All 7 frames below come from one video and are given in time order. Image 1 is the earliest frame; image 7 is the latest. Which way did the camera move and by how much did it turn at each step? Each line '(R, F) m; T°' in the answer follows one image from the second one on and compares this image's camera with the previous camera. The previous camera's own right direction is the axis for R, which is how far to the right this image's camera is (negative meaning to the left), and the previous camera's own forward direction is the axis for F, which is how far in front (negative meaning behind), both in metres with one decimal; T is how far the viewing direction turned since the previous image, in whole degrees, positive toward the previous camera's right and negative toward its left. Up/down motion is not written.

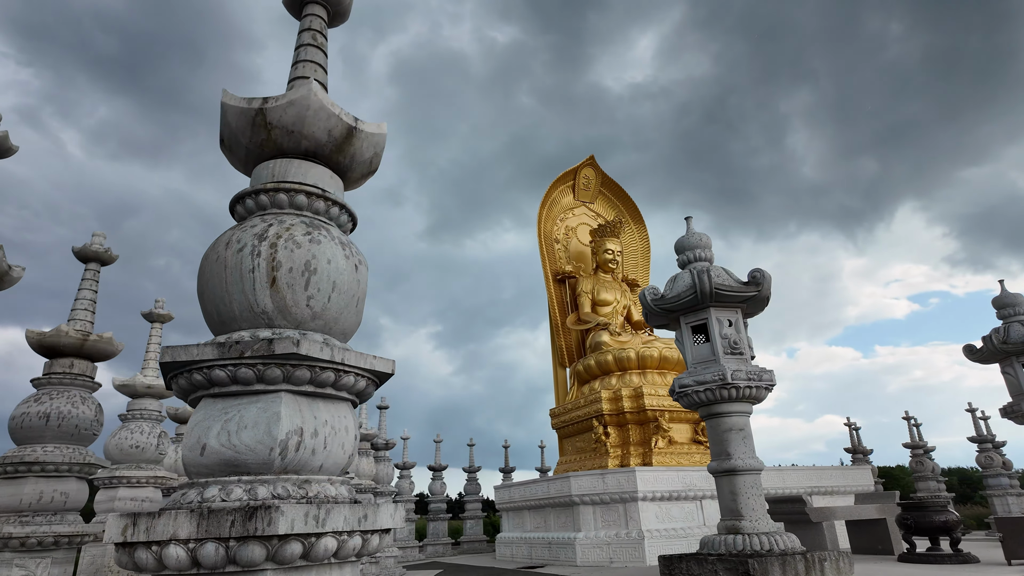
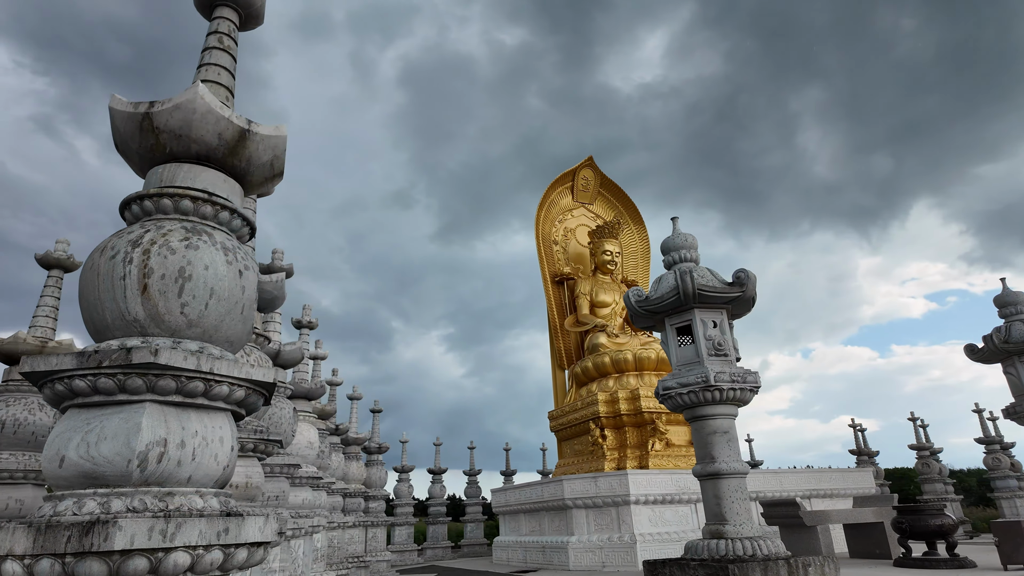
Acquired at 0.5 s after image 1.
(+0.4, +0.1) m; -1°
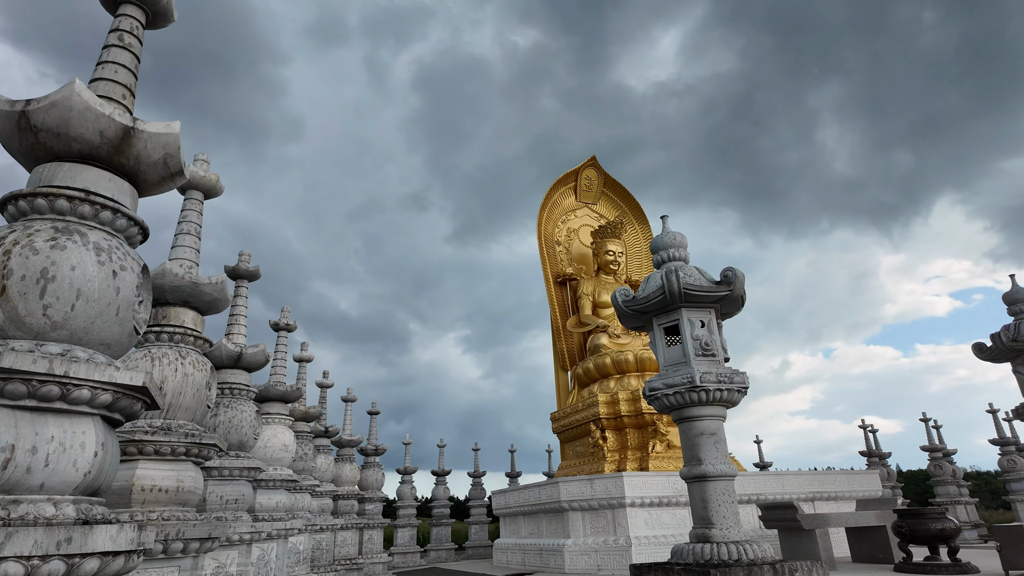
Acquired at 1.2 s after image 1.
(+0.4, +0.1) m; -2°
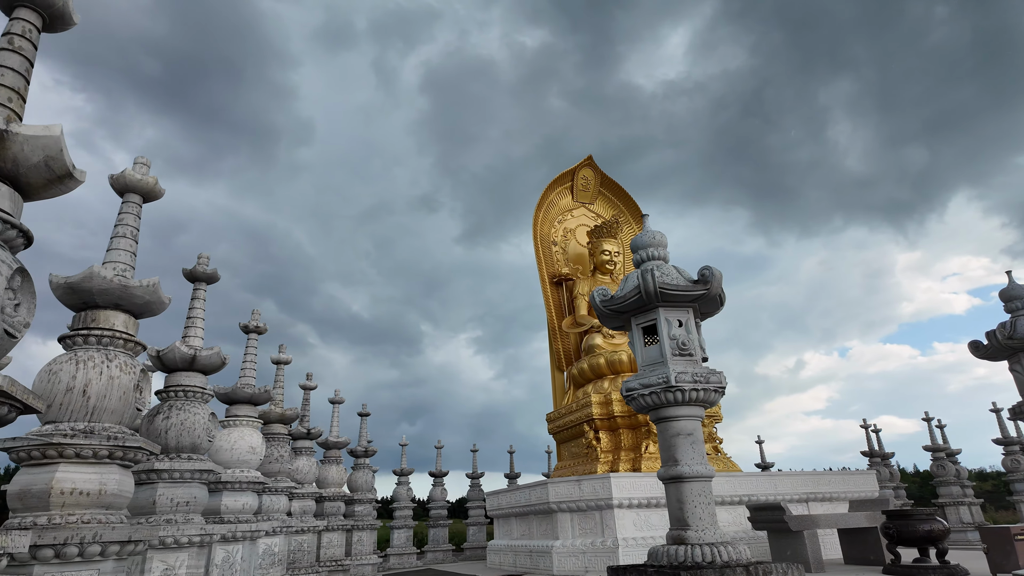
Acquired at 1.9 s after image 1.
(+0.5, 0.0) m; -1°
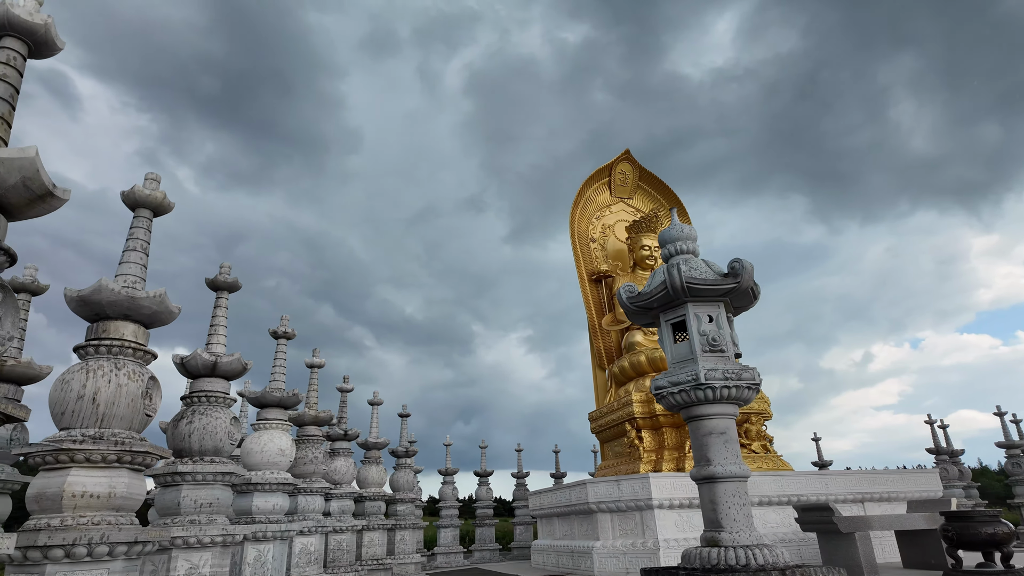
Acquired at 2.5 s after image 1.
(+0.3, +0.1) m; -5°
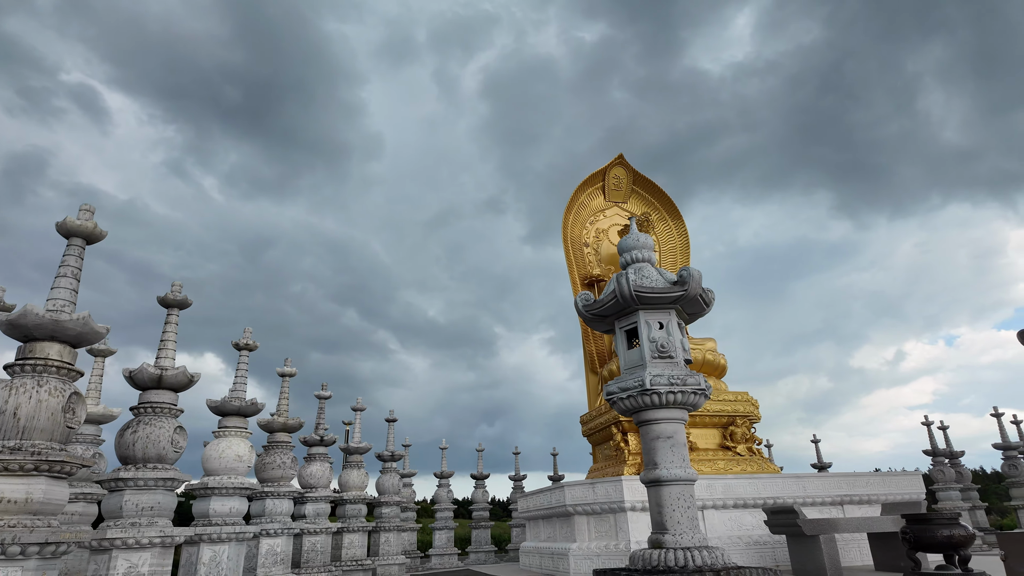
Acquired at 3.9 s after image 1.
(+0.9, -0.3) m; -2°
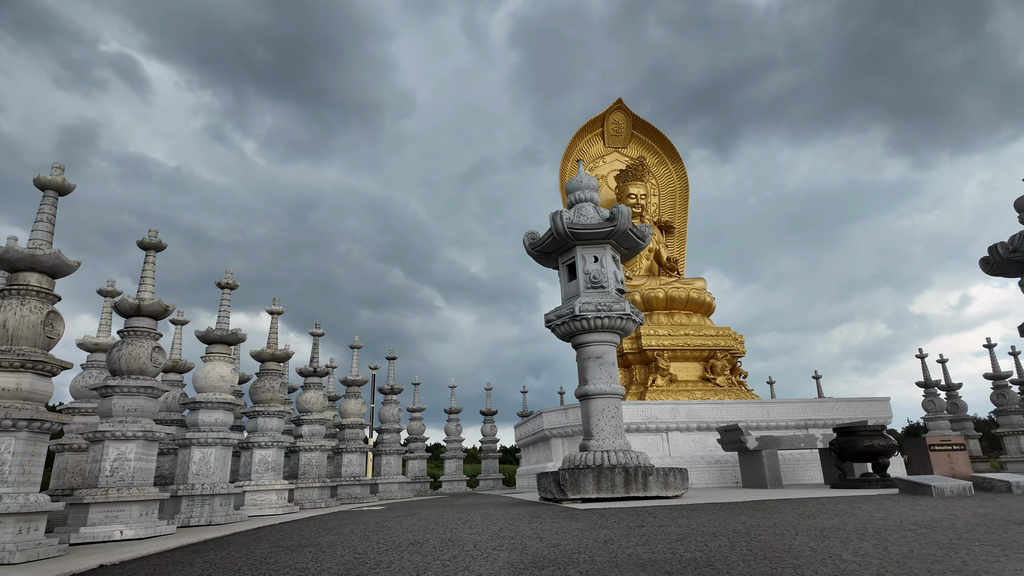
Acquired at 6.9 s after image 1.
(+1.3, -0.8) m; -4°
